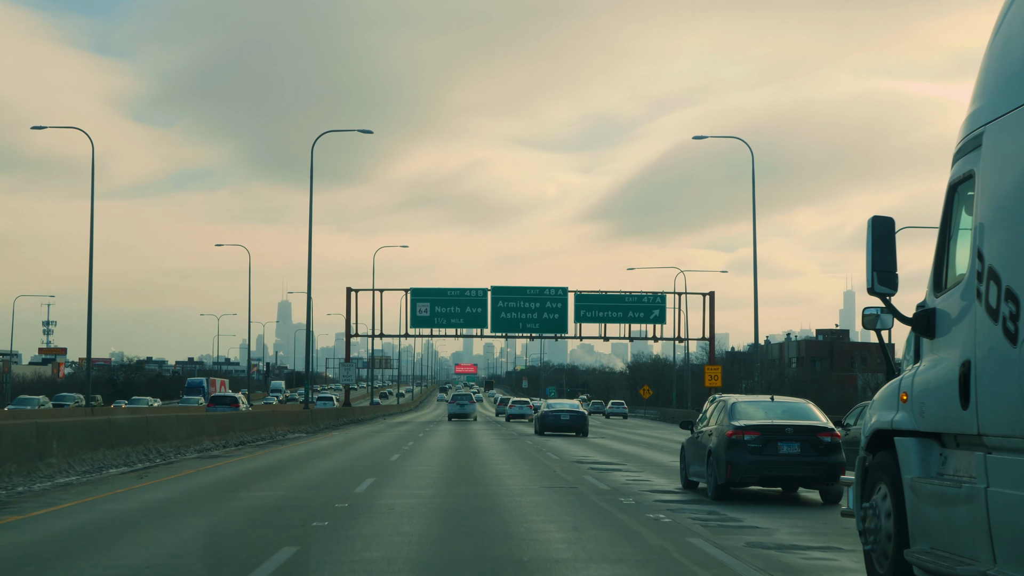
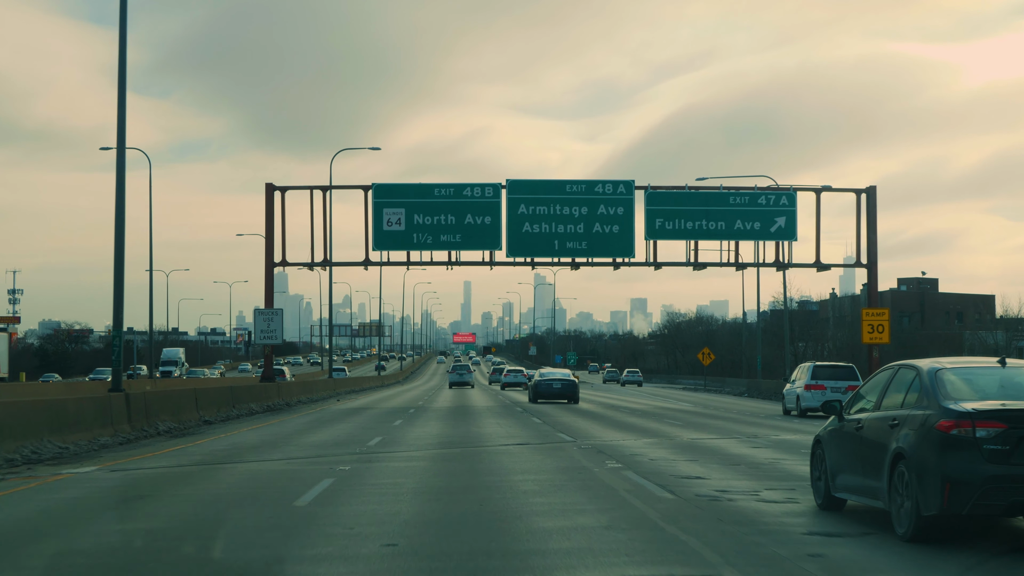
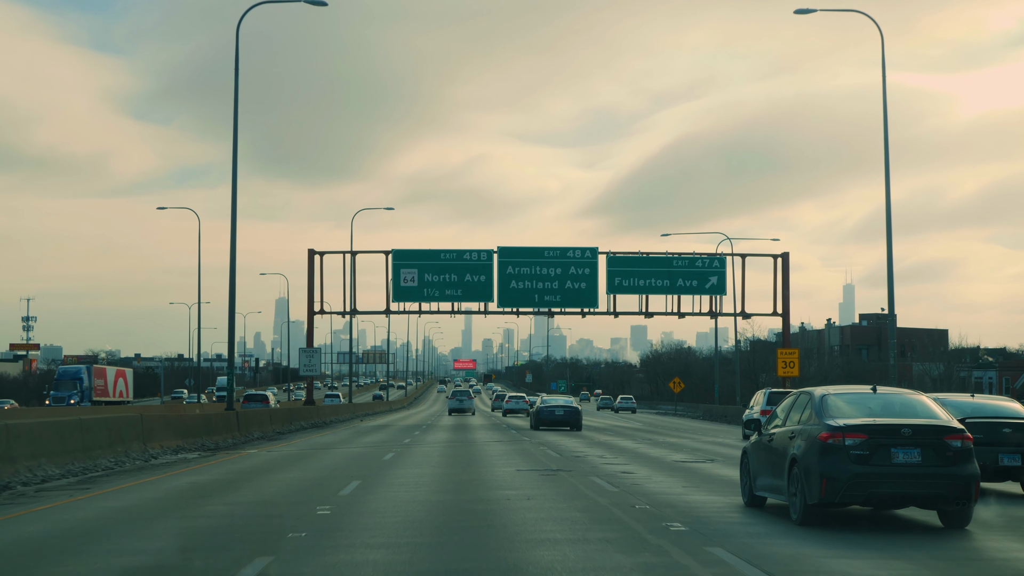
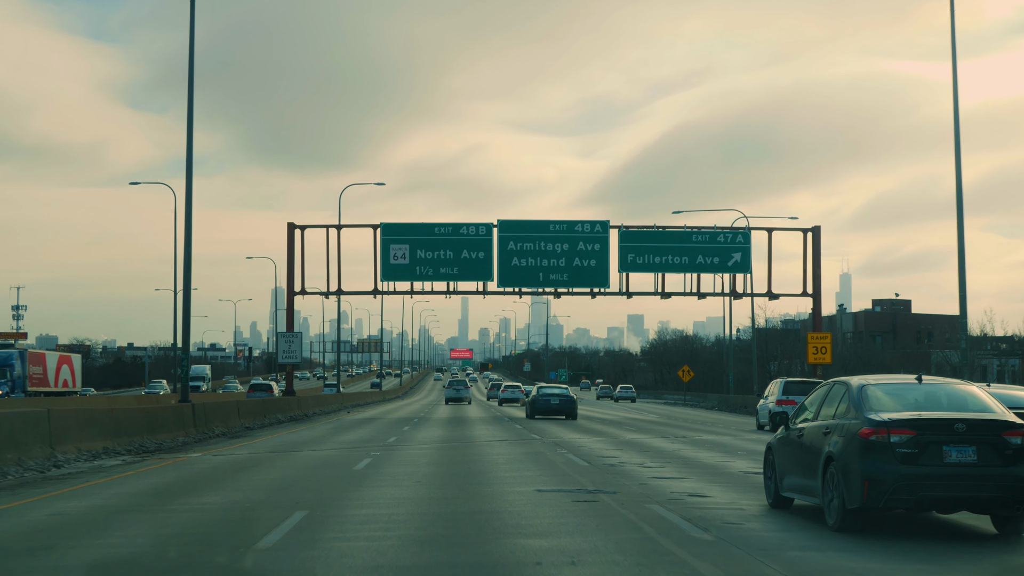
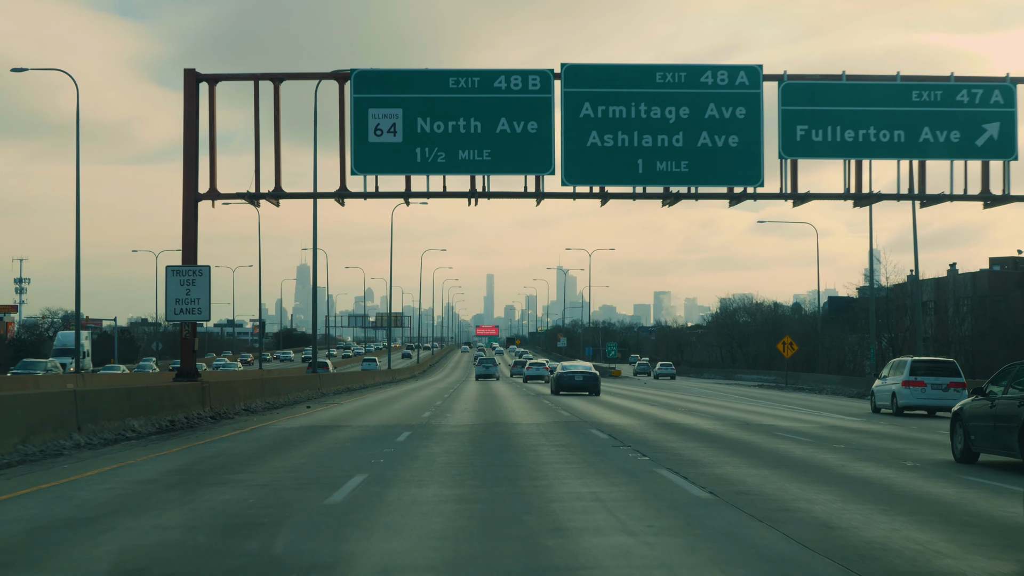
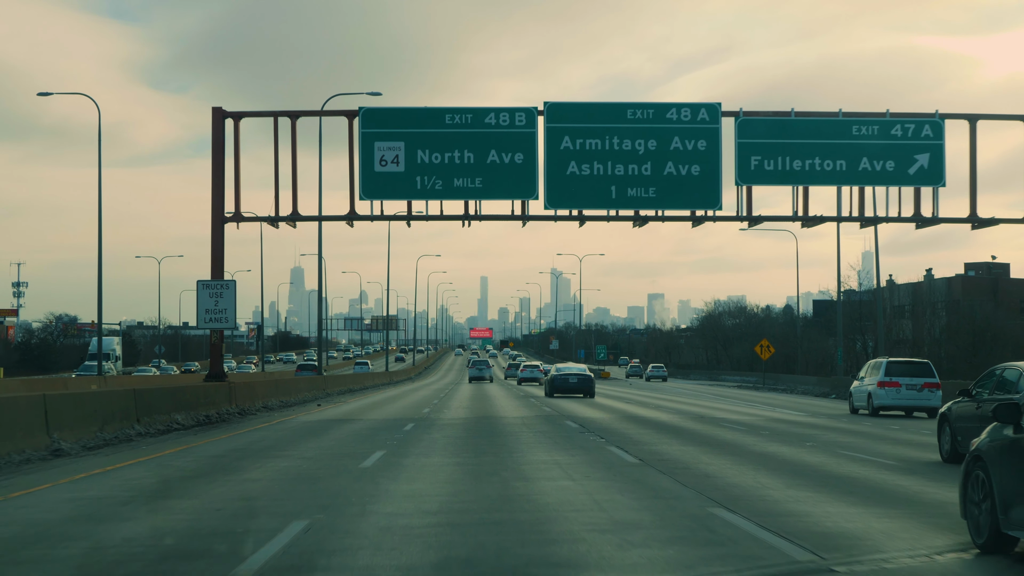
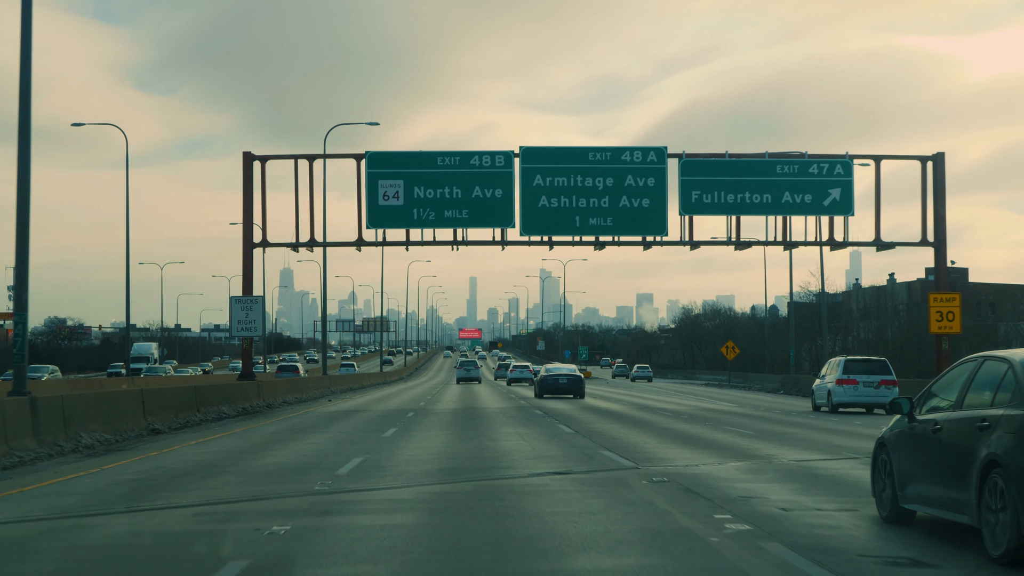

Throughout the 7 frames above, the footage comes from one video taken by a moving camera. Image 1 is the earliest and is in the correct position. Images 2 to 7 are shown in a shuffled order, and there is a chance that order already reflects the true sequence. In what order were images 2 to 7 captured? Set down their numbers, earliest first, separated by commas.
3, 4, 2, 7, 6, 5
